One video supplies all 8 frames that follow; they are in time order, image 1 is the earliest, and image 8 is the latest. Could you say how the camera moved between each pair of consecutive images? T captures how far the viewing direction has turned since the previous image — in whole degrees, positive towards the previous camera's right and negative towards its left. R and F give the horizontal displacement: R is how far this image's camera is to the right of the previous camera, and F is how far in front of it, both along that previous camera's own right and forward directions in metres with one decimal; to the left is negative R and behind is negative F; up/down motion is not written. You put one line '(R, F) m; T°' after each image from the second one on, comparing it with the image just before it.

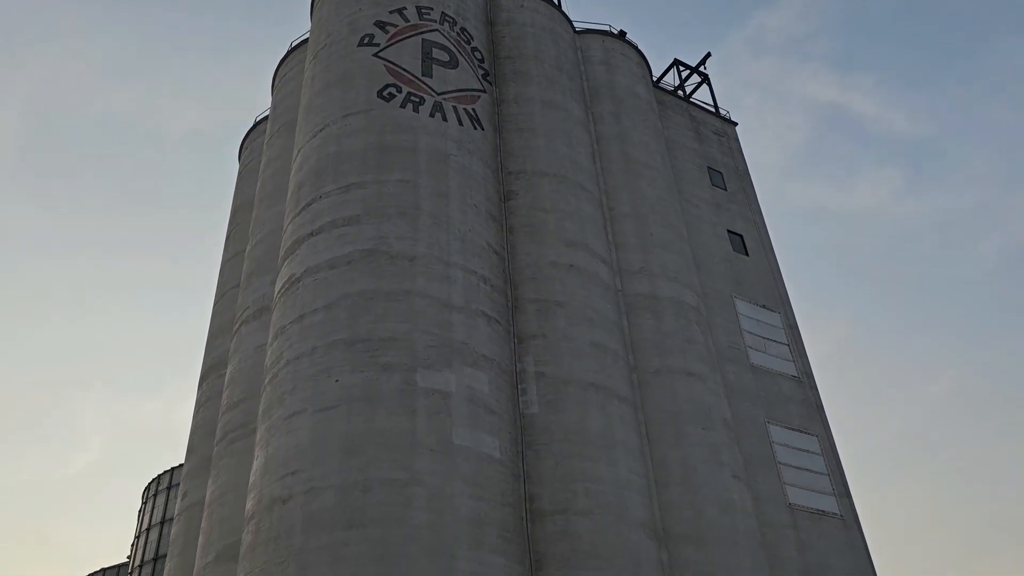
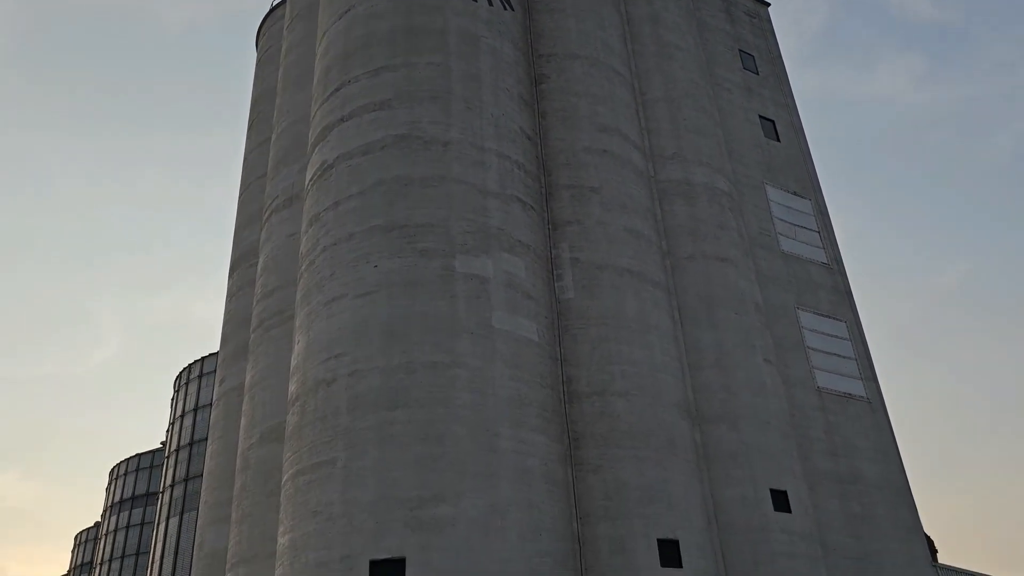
(-0.9, +0.1) m; -1°
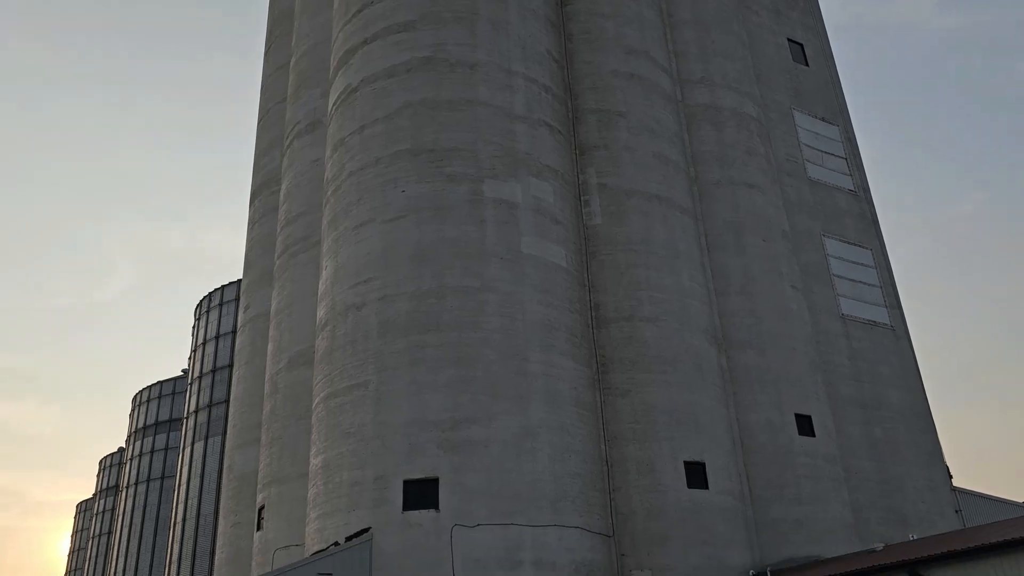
(-0.6, +0.1) m; -1°
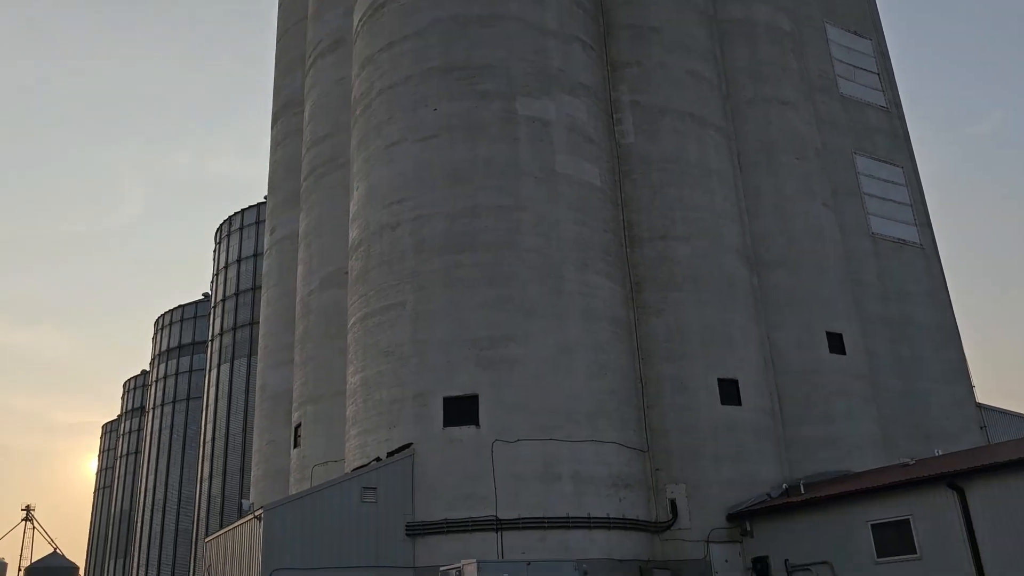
(-0.8, 0.0) m; -1°
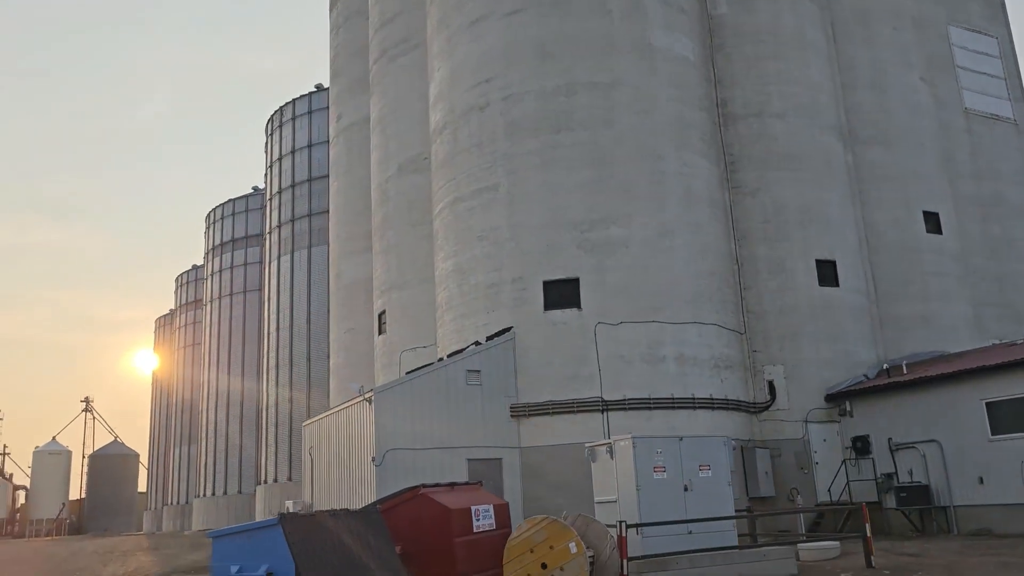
(-1.9, +0.4) m; -2°
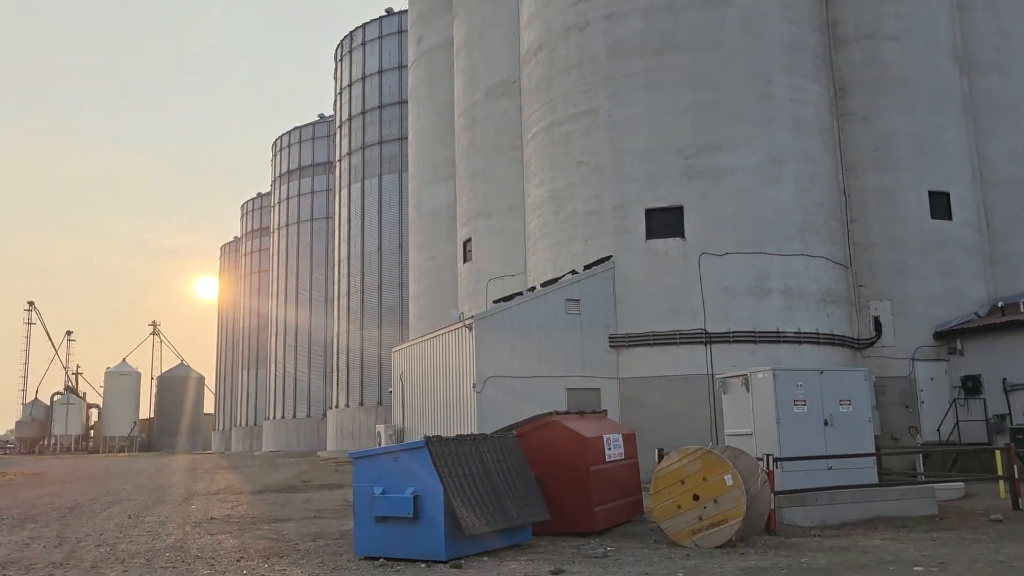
(-1.3, +0.5) m; -3°
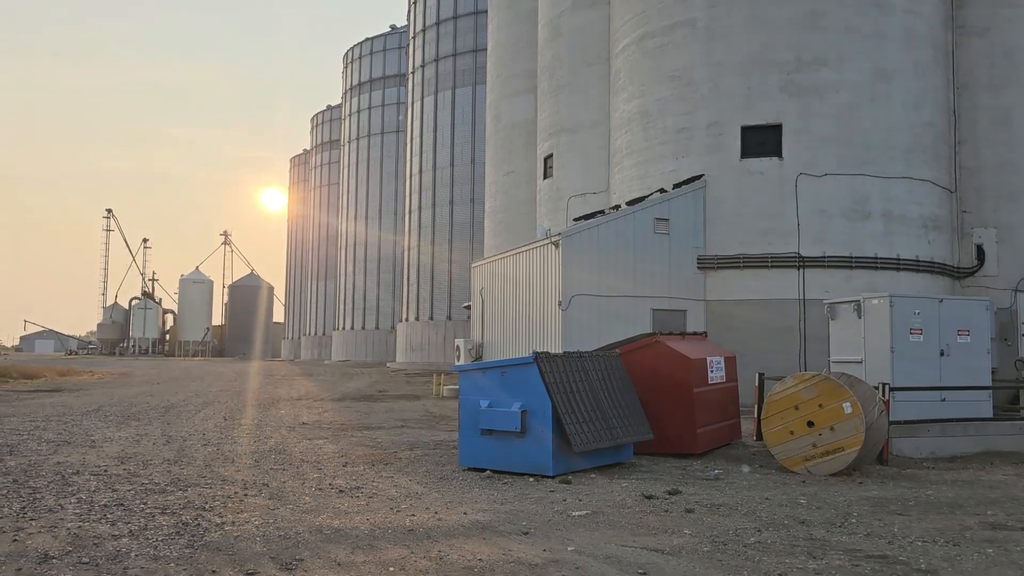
(-0.7, +0.3) m; -4°
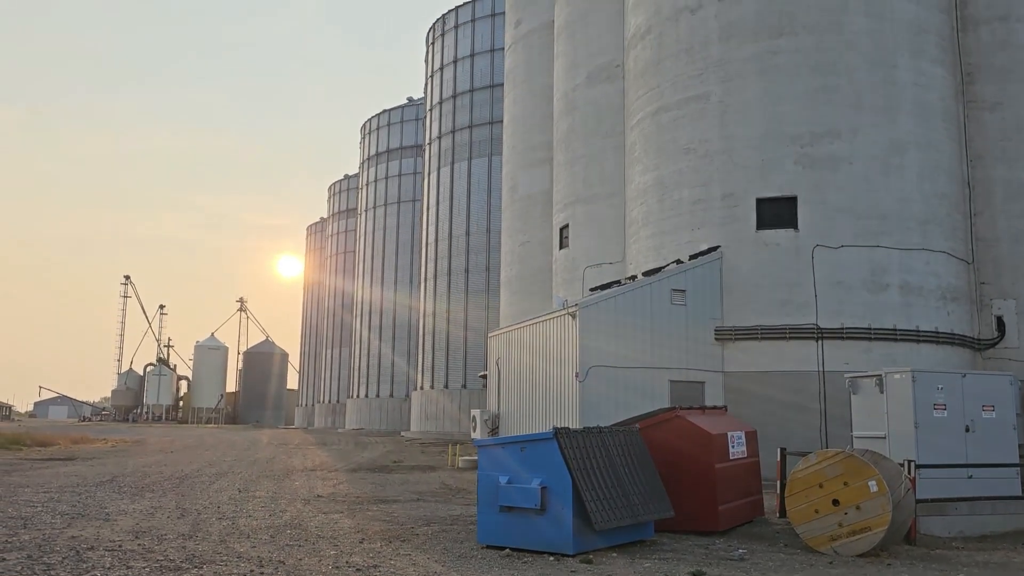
(-0.1, 0.0) m; -1°
